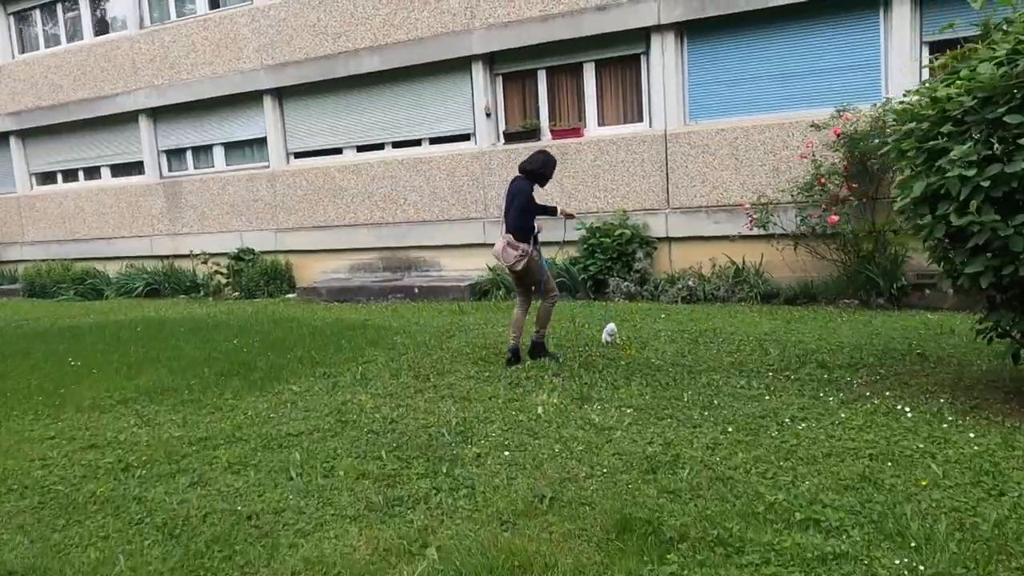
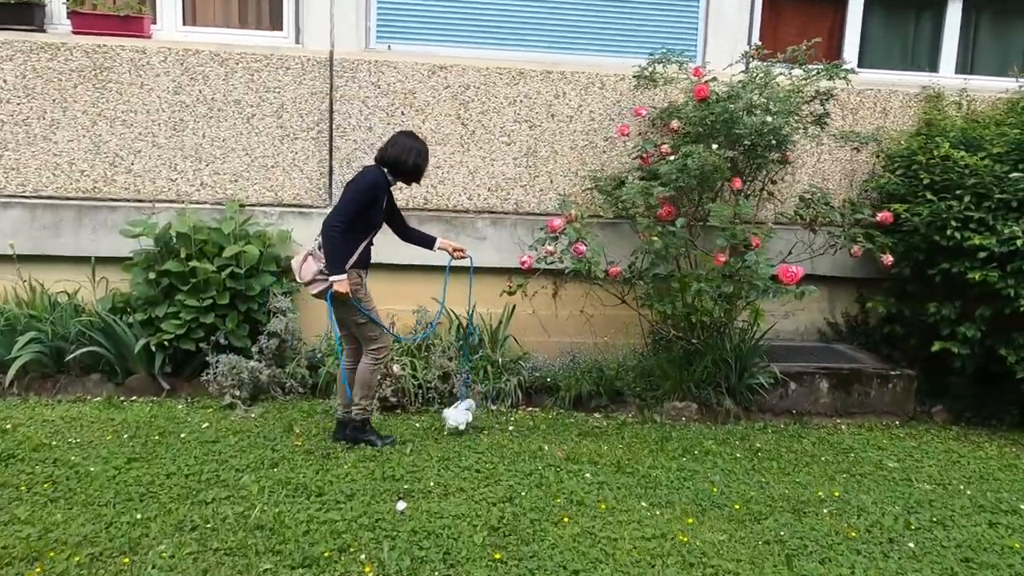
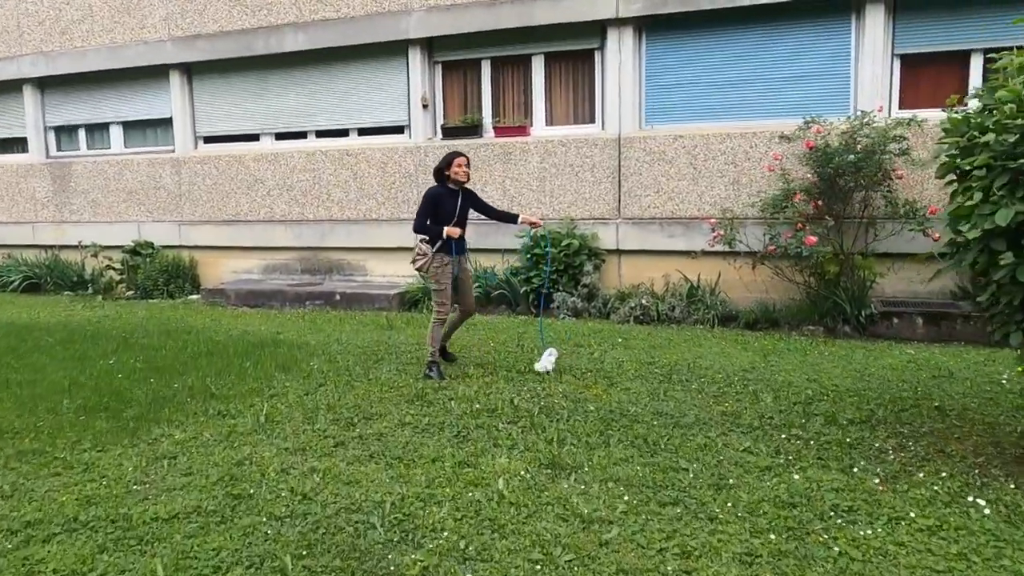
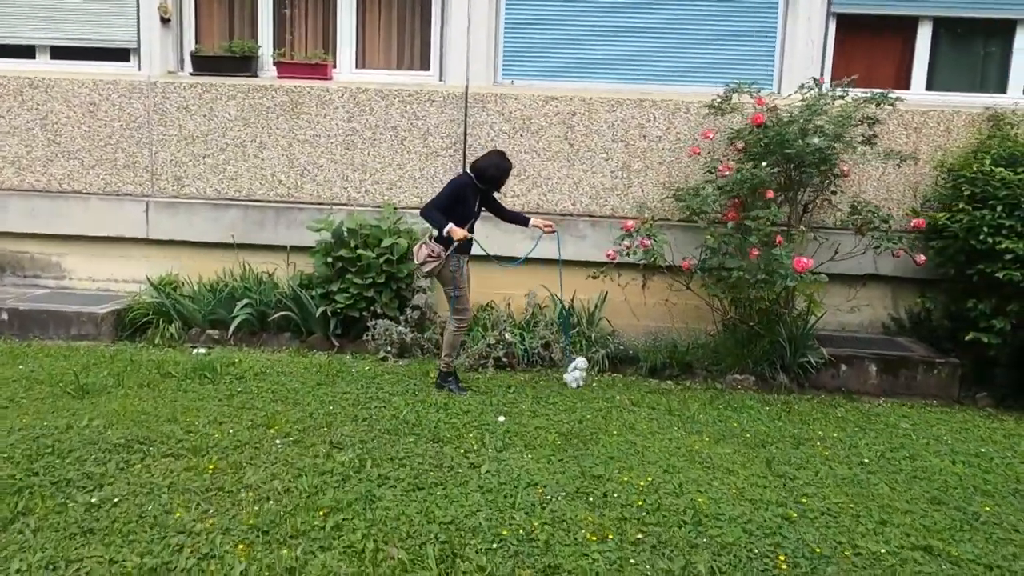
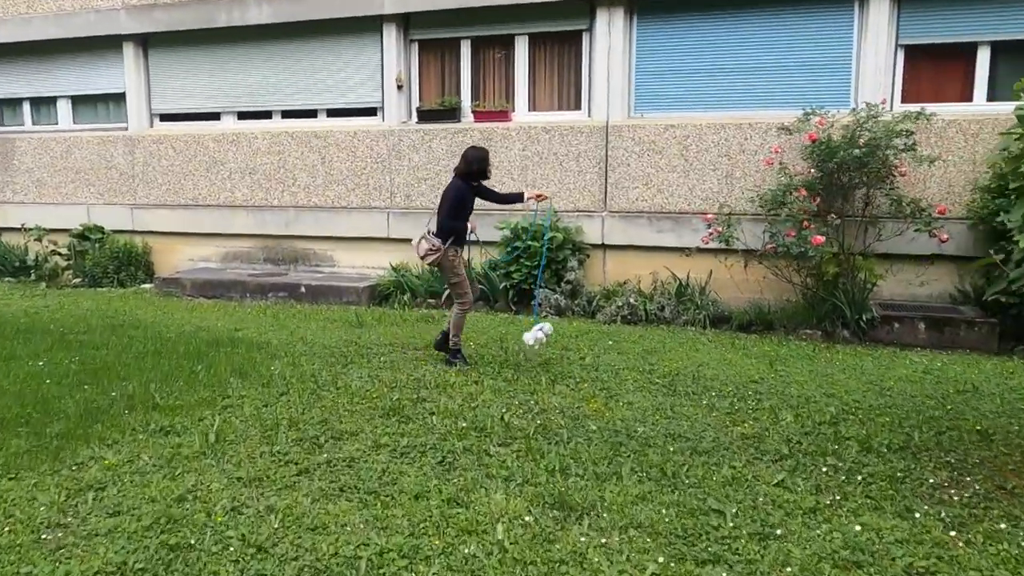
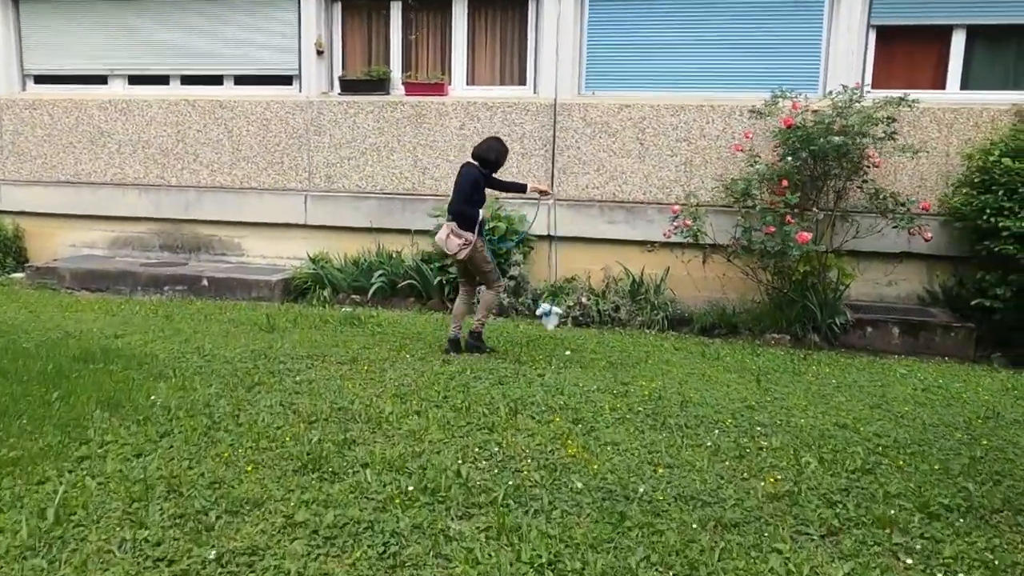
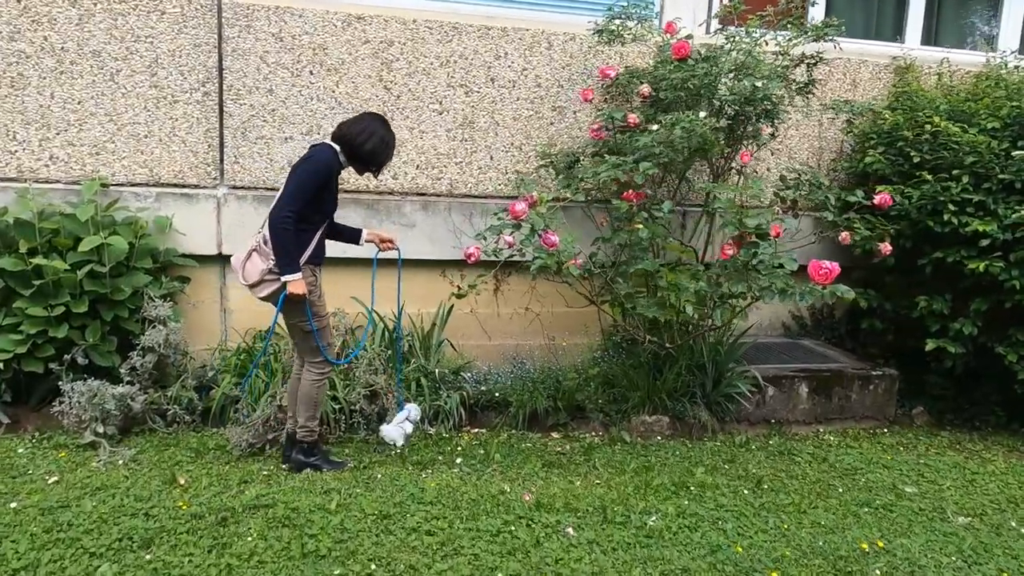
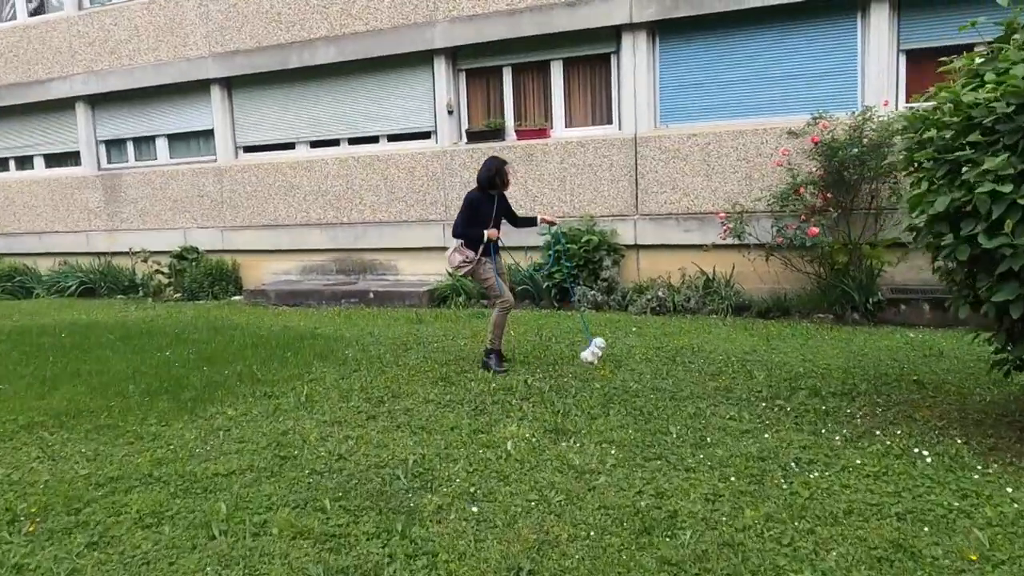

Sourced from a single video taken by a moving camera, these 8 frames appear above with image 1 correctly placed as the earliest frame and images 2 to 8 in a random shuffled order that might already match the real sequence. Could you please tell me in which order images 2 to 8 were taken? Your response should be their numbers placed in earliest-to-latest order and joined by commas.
8, 3, 5, 6, 4, 2, 7
